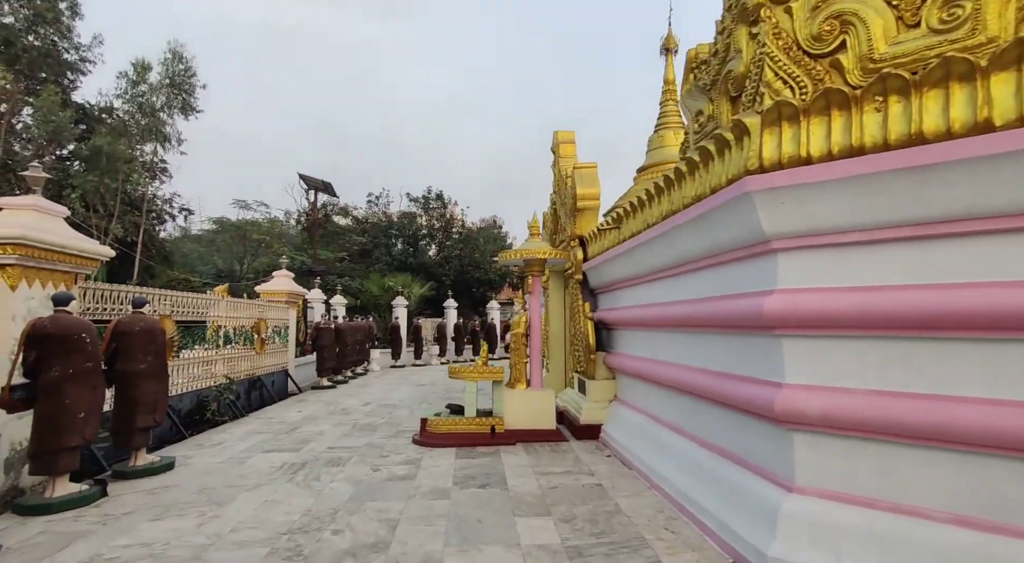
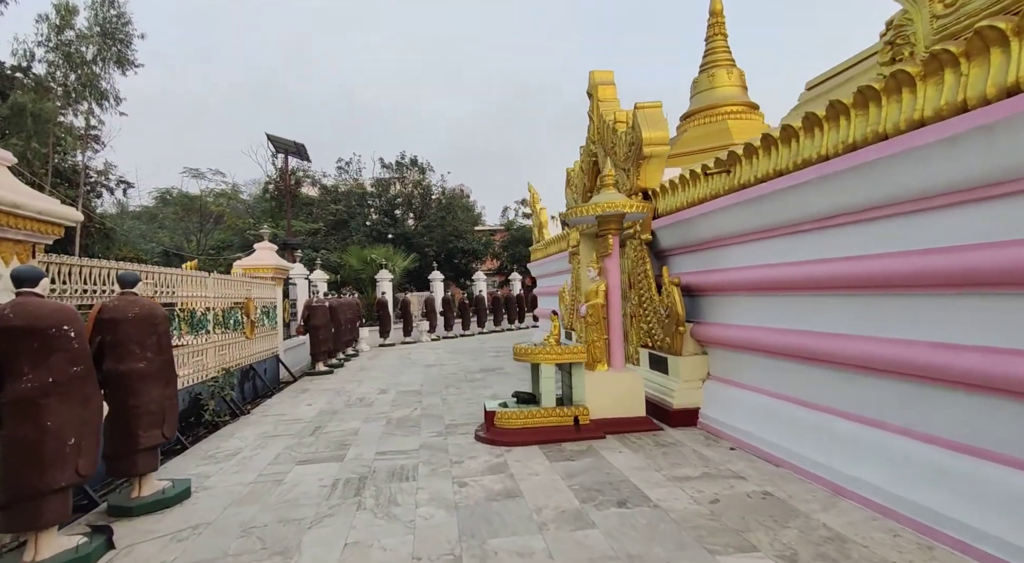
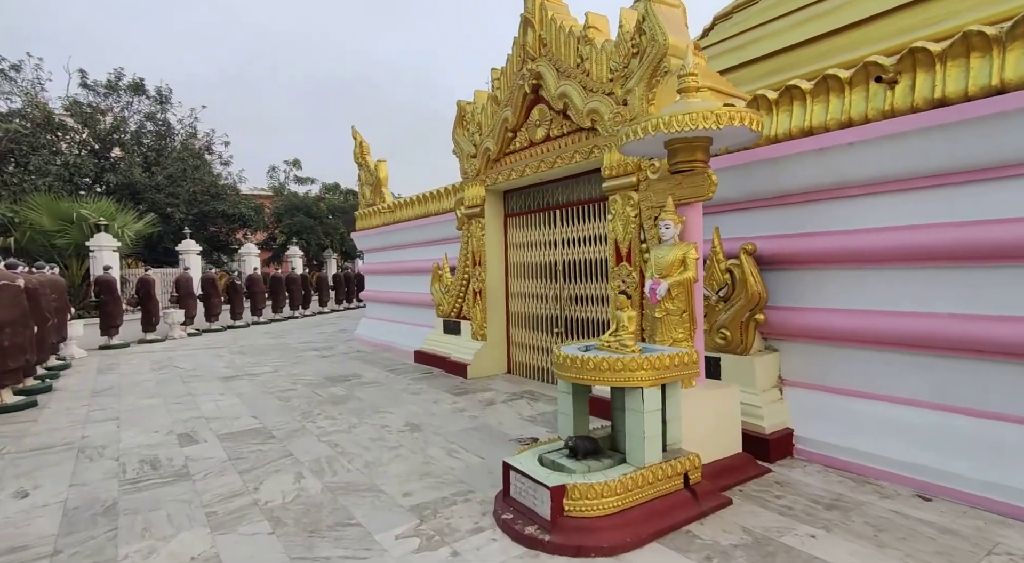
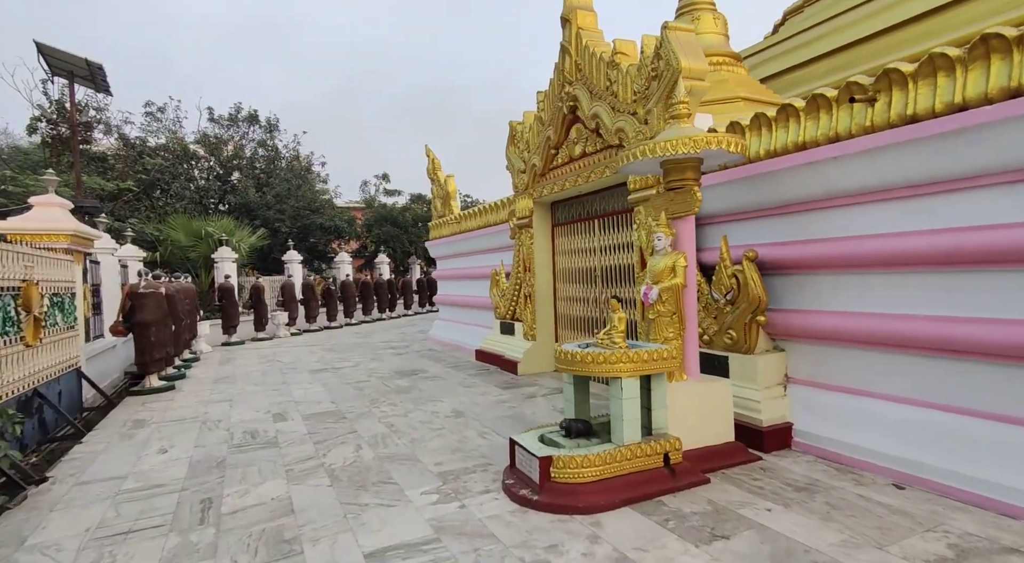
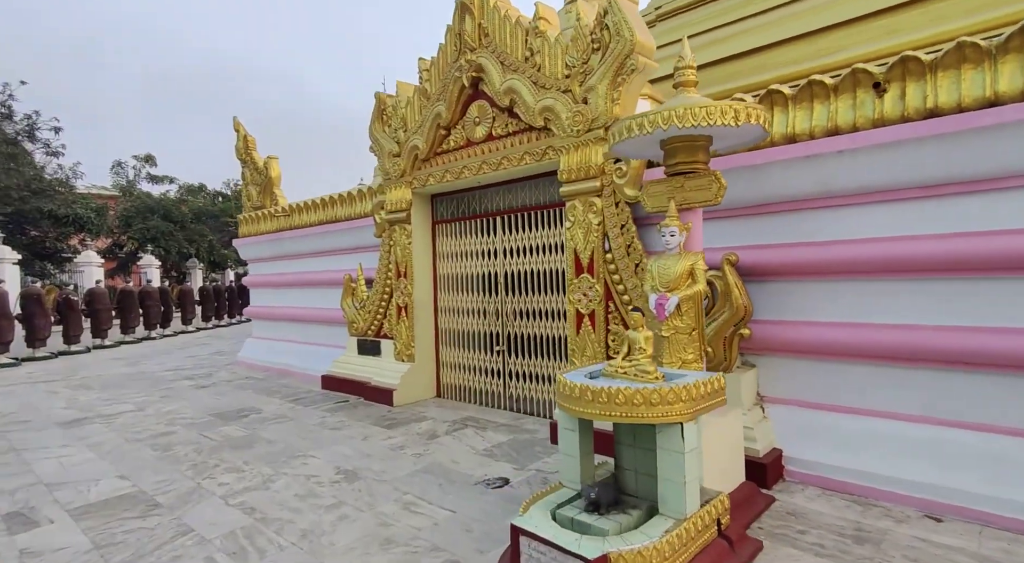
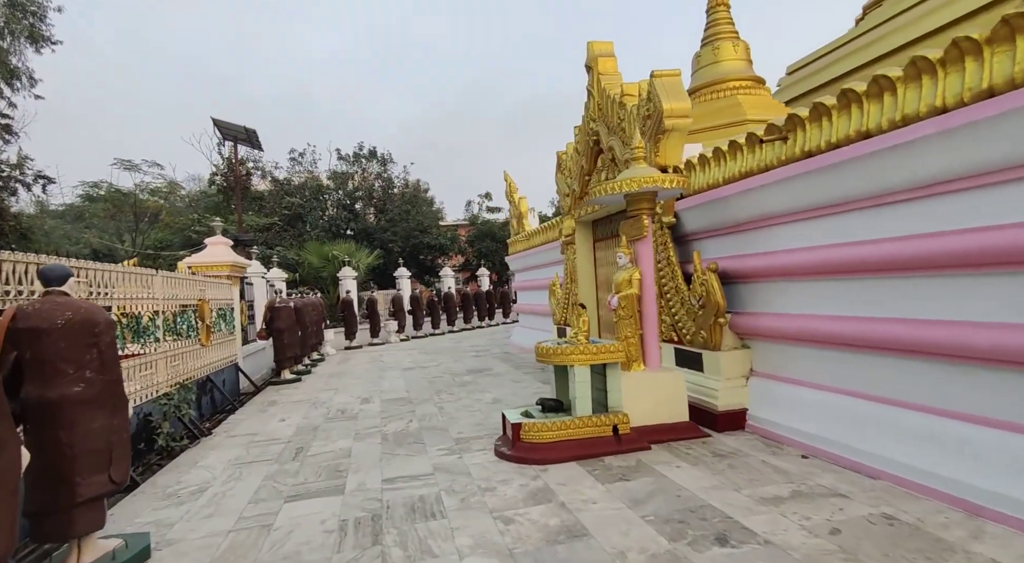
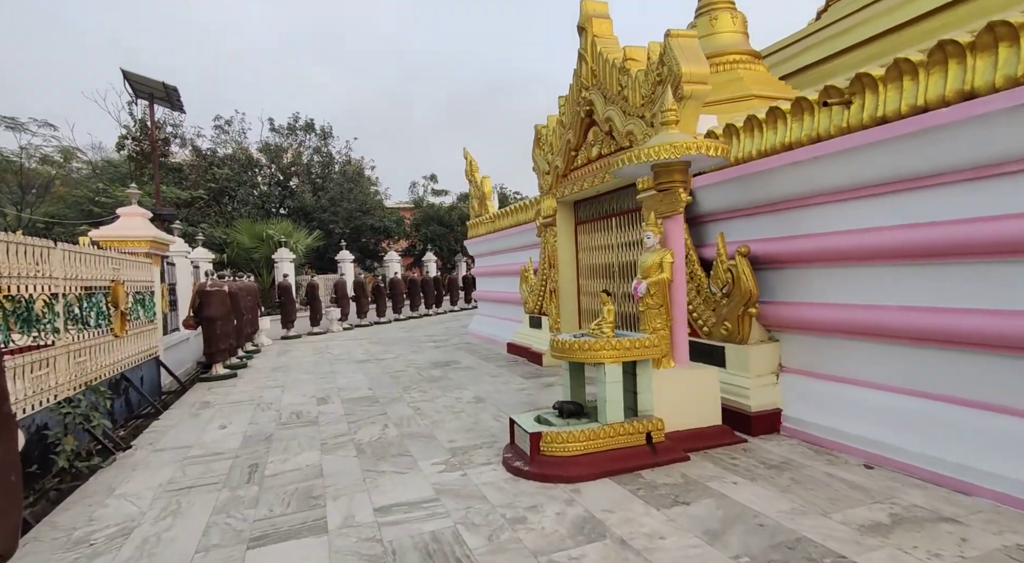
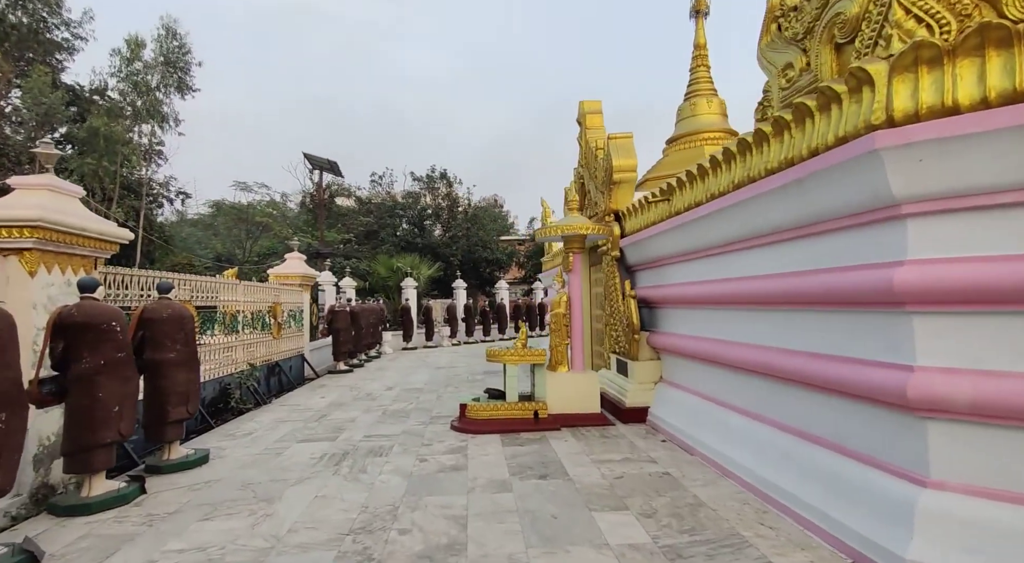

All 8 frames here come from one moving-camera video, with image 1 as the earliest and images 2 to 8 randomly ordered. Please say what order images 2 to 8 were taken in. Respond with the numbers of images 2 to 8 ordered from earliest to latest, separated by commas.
8, 2, 6, 7, 4, 3, 5
